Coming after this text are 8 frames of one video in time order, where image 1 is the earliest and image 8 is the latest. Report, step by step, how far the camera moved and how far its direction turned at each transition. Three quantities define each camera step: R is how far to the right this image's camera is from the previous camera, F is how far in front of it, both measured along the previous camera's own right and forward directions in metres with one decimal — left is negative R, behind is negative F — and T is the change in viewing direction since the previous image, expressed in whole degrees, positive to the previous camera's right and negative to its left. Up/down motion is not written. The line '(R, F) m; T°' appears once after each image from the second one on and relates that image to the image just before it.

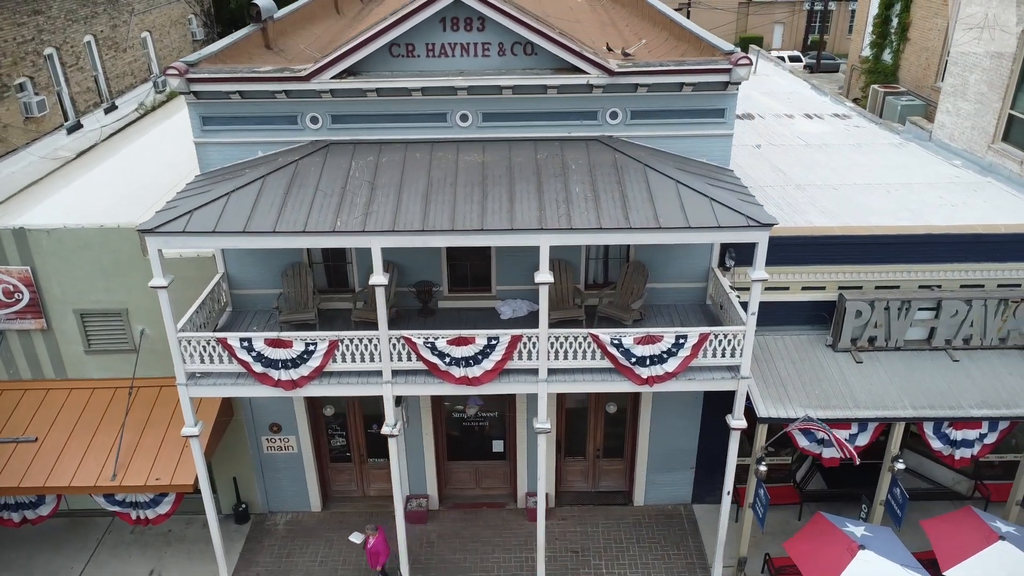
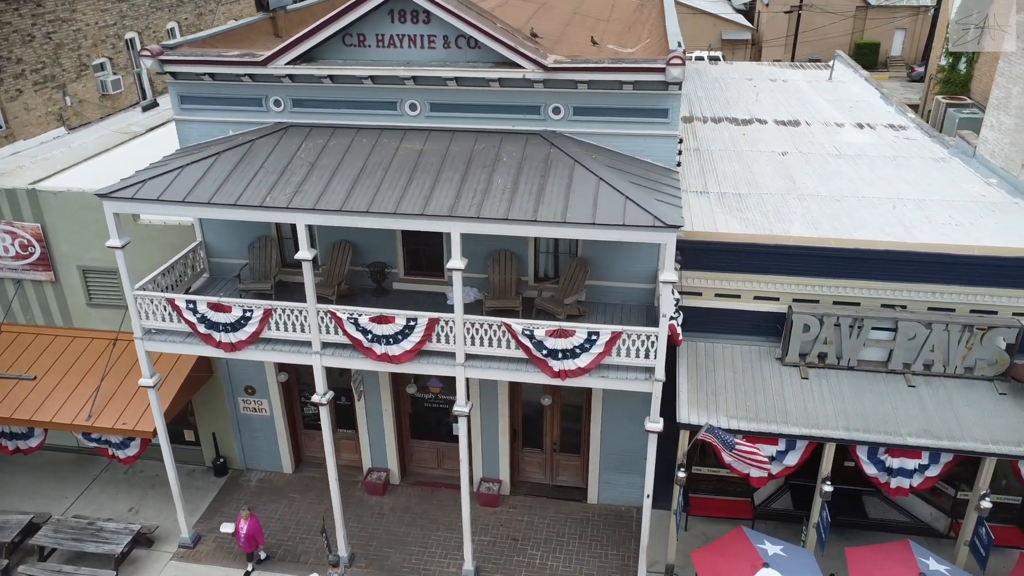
(+2.7, -0.1) m; -9°
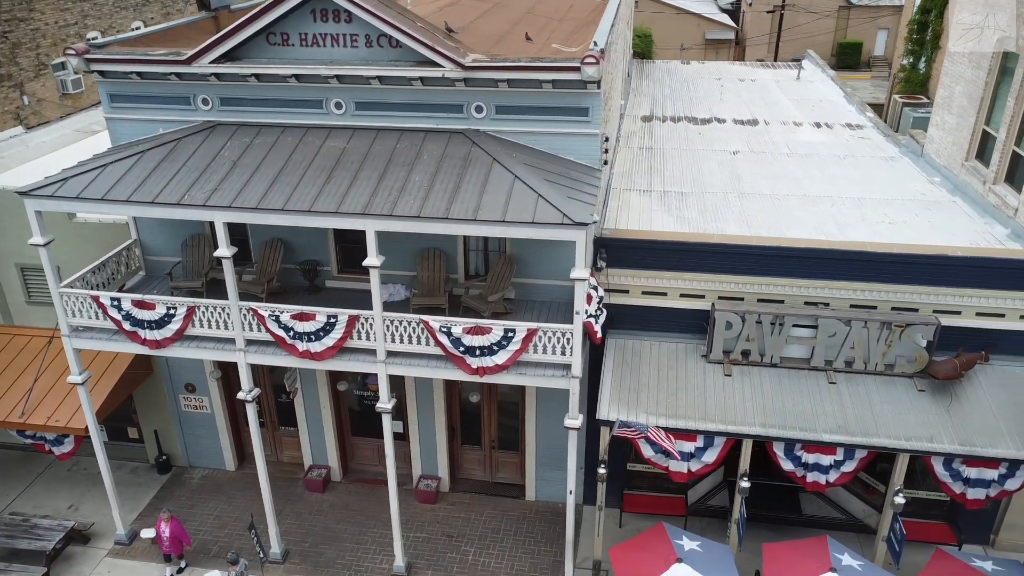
(+1.1, -0.1) m; 0°
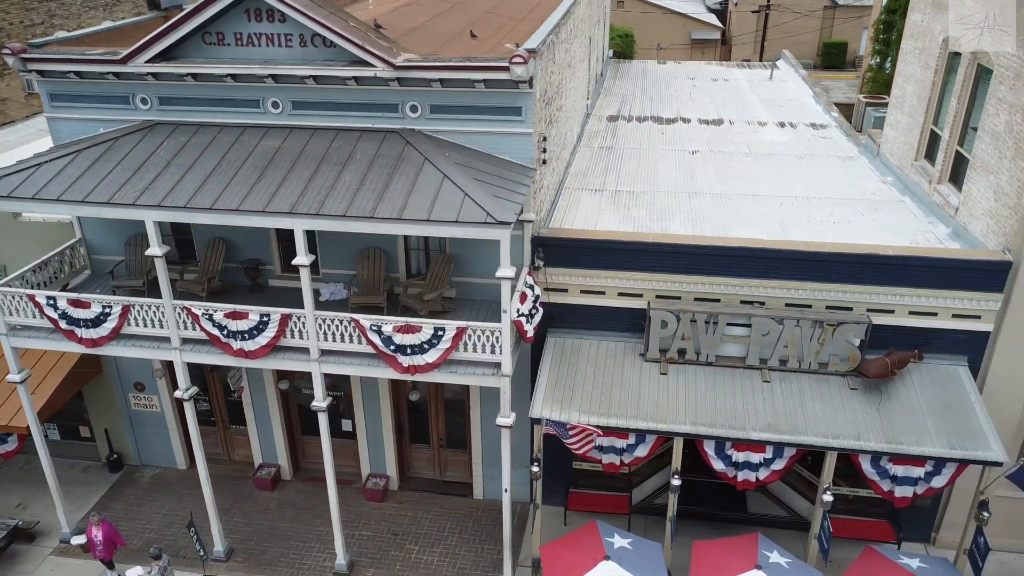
(+0.9, 0.0) m; 0°
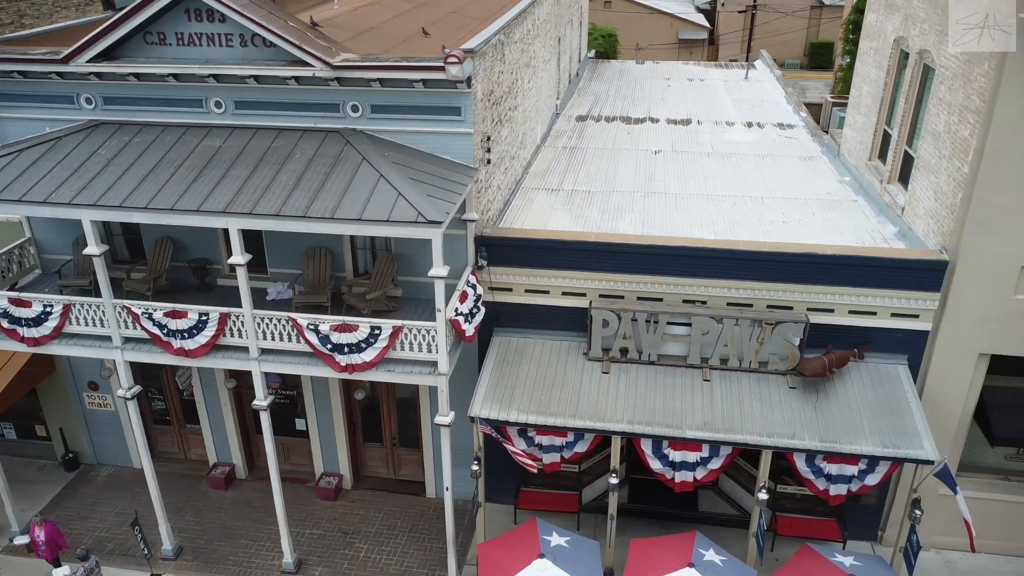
(+0.9, 0.0) m; 0°
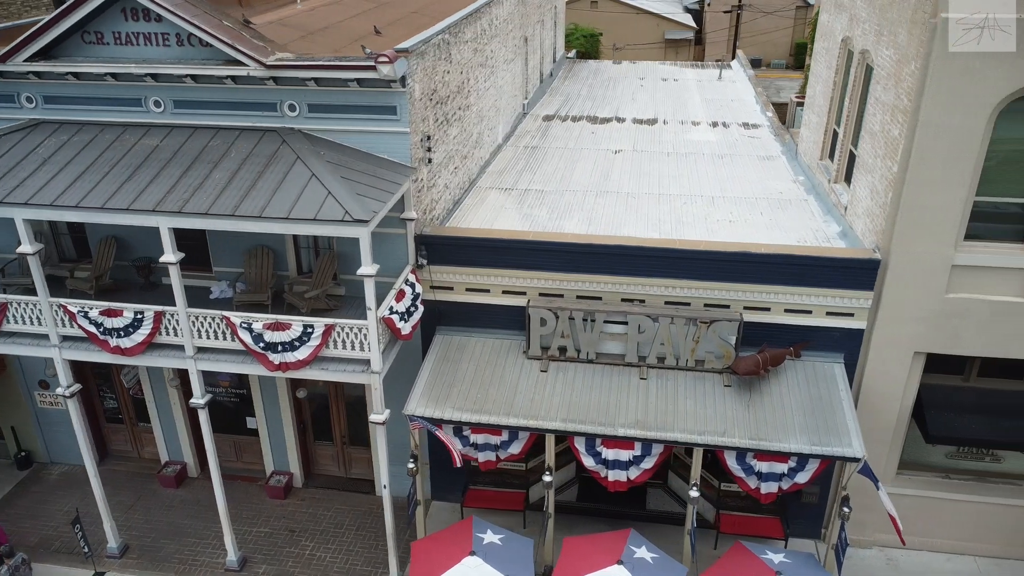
(+0.9, 0.0) m; 0°
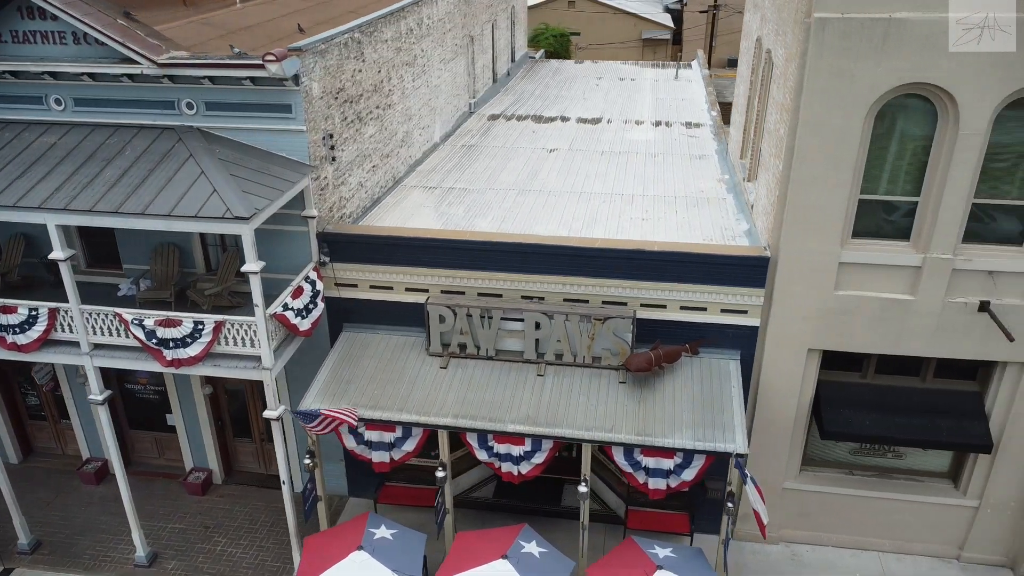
(+1.5, -0.1) m; 0°
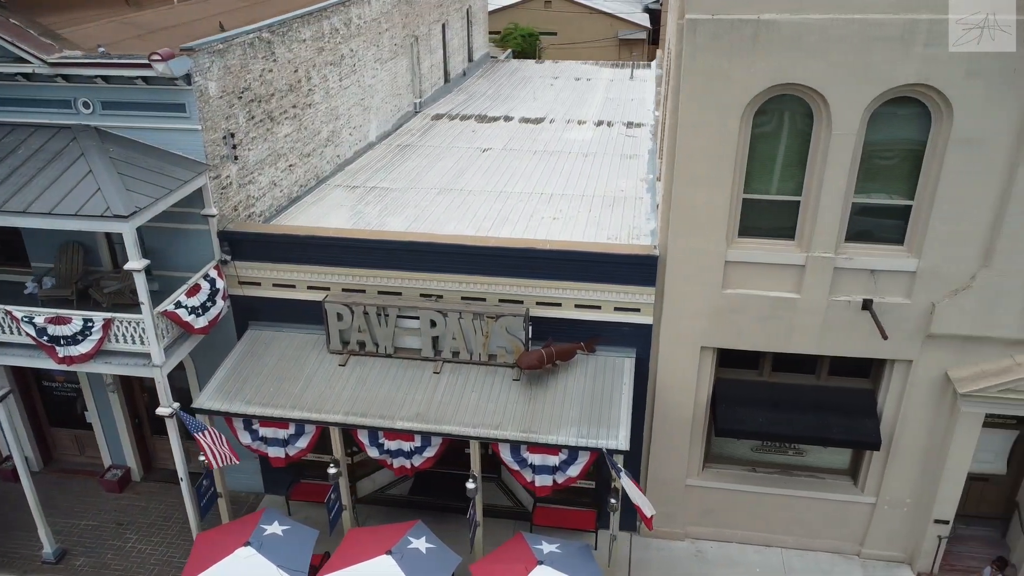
(+1.5, -0.1) m; 0°
